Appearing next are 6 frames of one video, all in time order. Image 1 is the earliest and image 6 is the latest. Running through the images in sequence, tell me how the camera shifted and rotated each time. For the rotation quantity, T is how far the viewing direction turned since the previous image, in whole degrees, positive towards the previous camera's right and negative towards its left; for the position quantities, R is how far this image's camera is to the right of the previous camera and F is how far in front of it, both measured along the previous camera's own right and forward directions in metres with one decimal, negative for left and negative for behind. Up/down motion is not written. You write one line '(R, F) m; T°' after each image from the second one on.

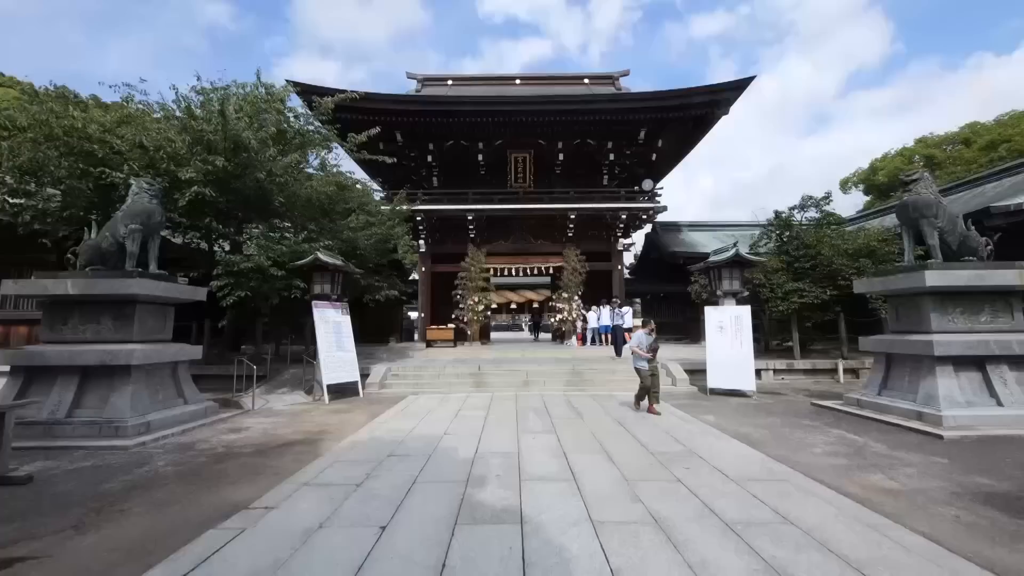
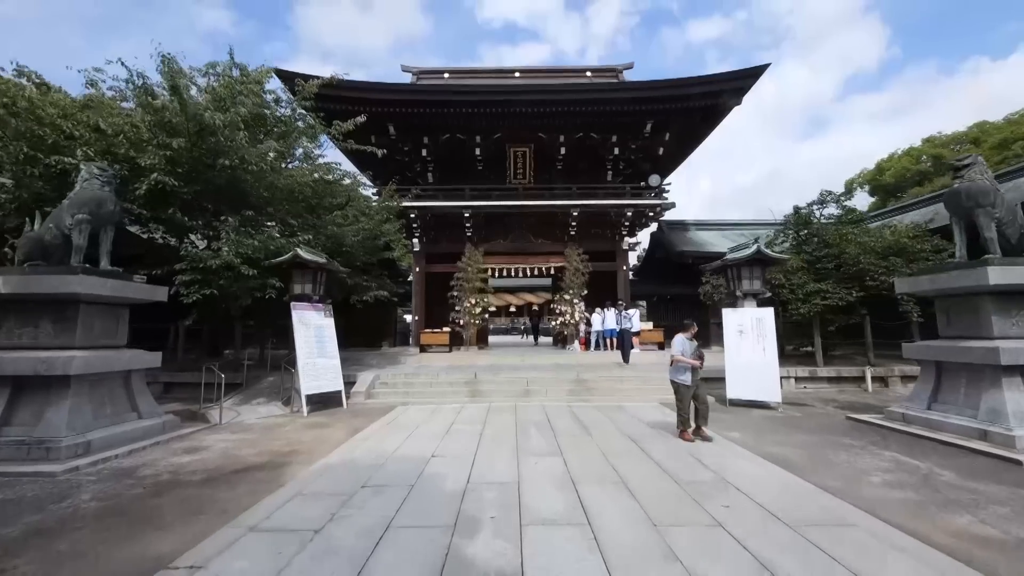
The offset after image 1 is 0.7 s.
(0.0, +0.9) m; 0°
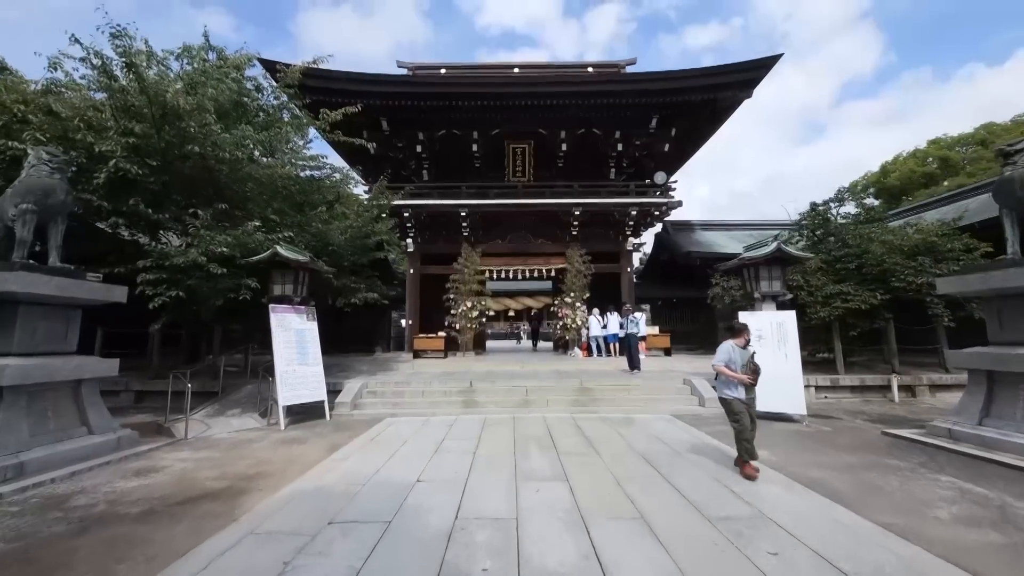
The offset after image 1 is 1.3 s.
(0.0, +0.7) m; 0°
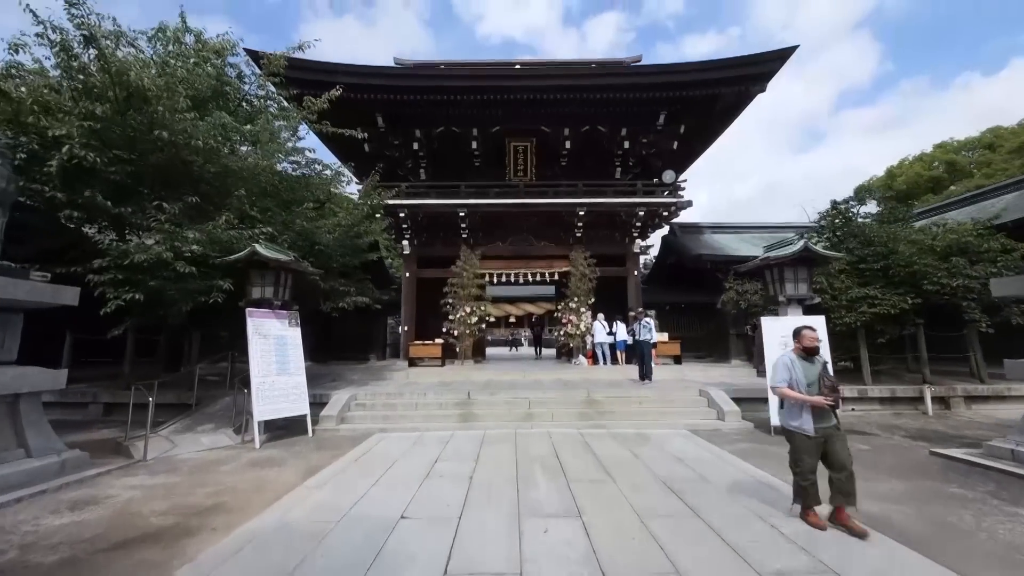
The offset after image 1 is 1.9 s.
(0.0, +0.8) m; 0°
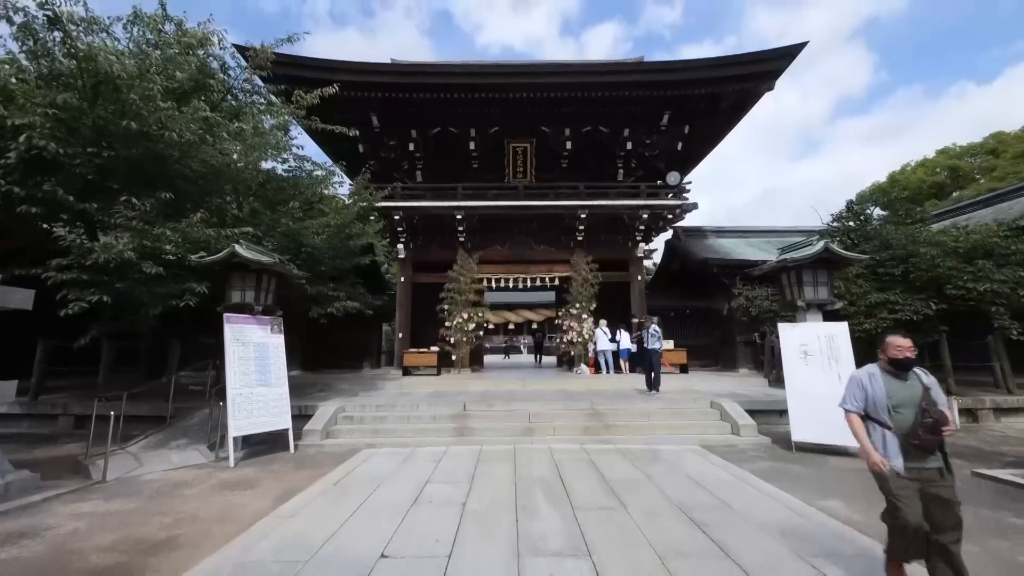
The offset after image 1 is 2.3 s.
(0.0, +0.5) m; 0°
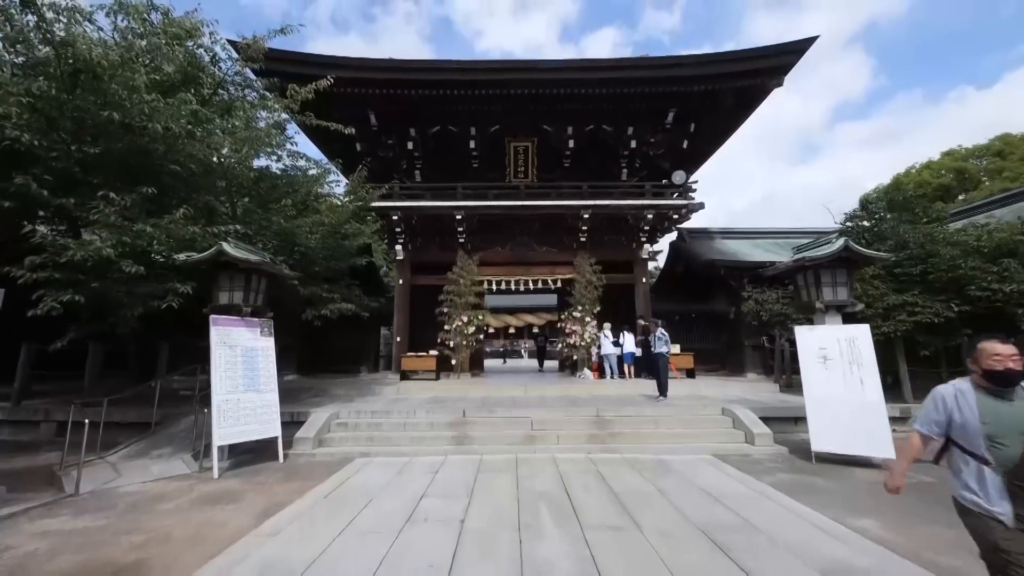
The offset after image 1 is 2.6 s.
(0.0, +0.4) m; 0°
